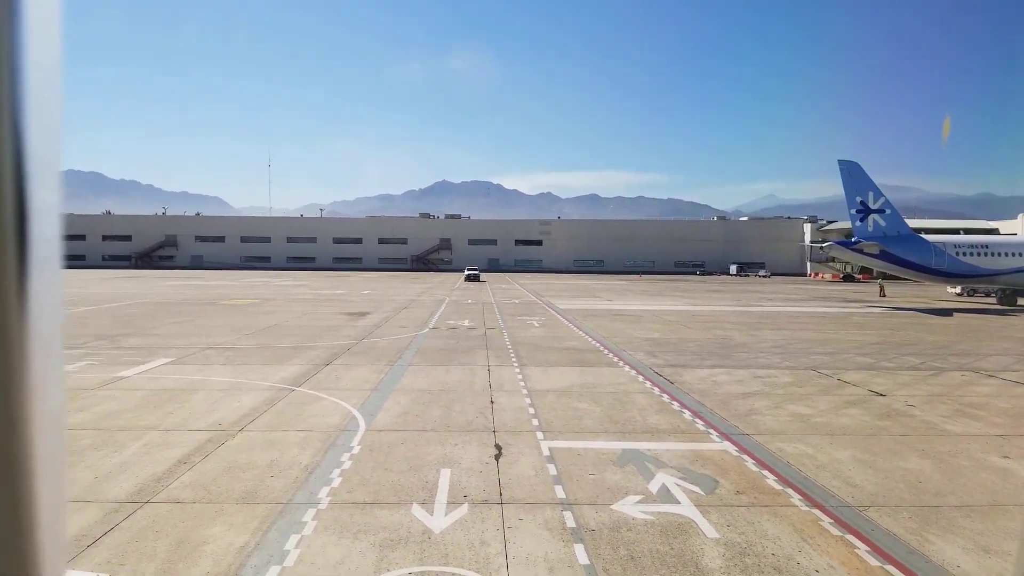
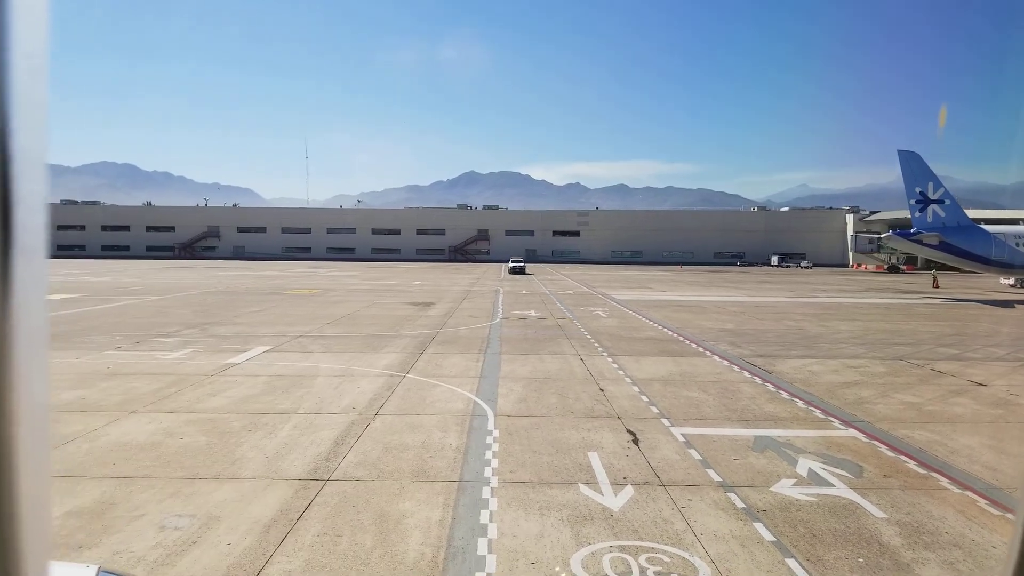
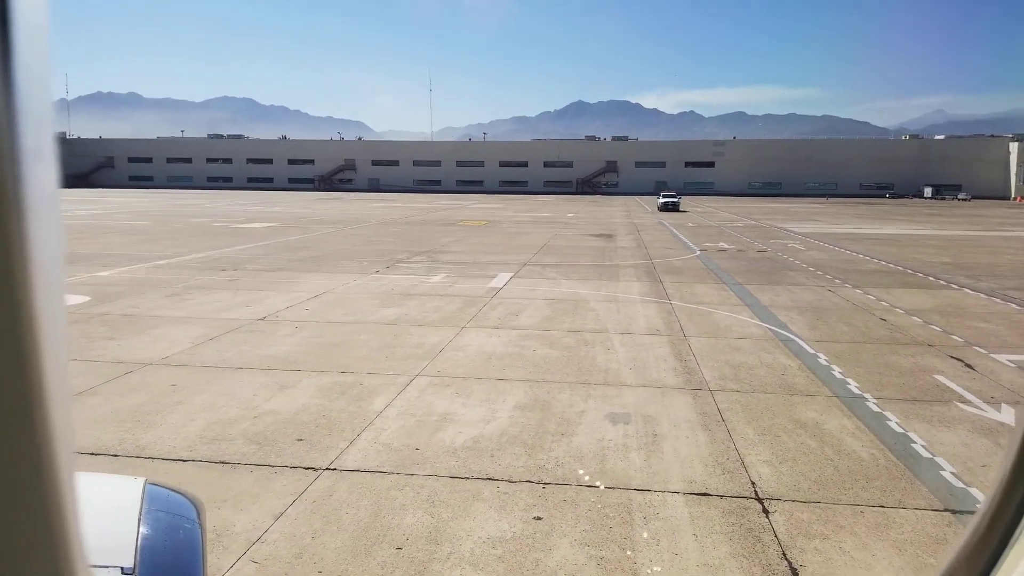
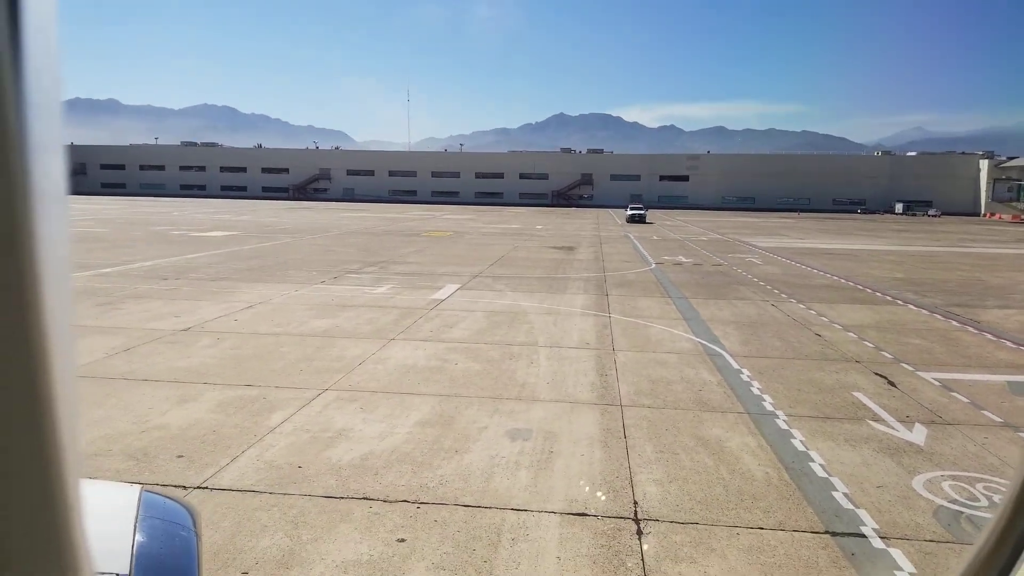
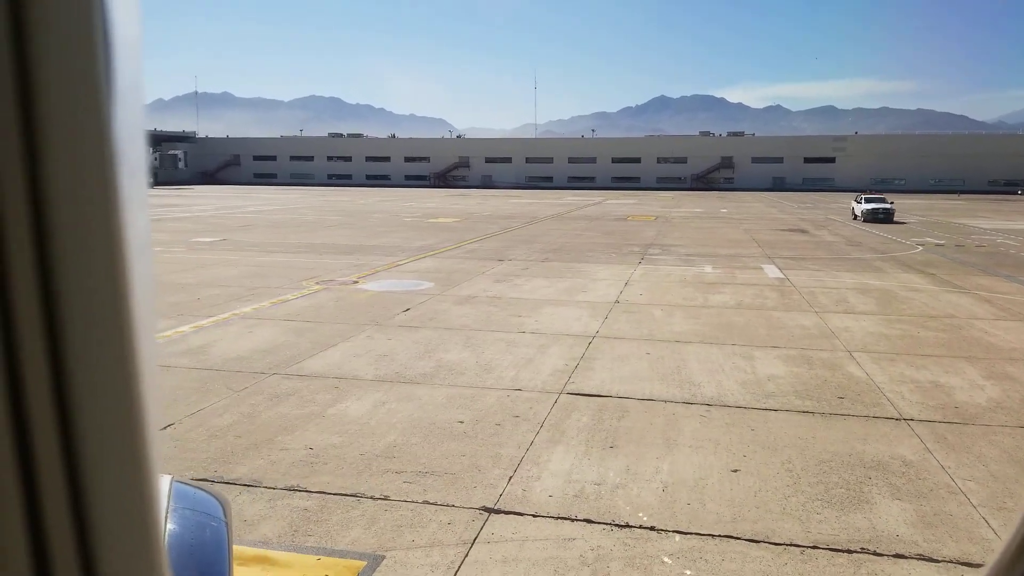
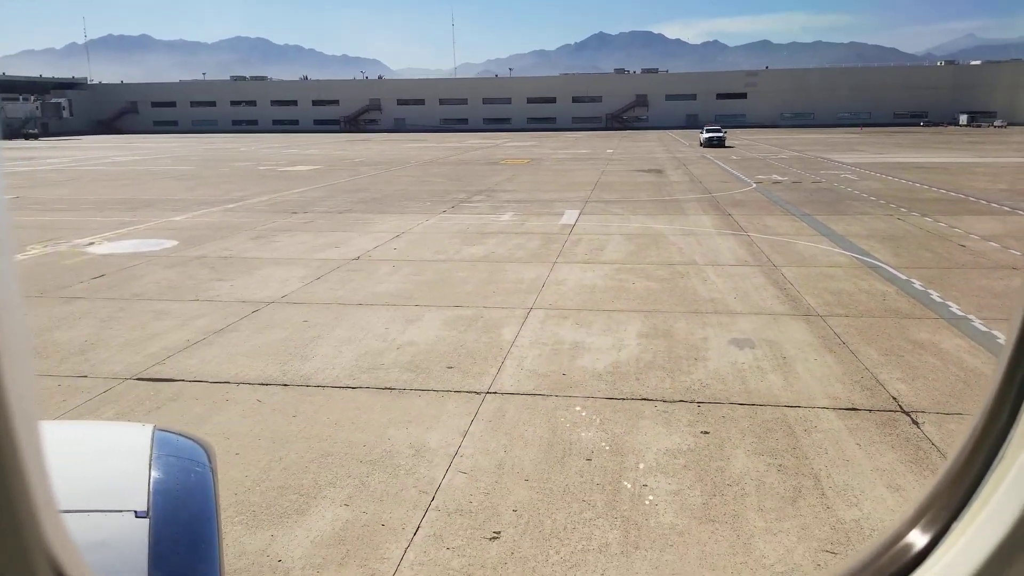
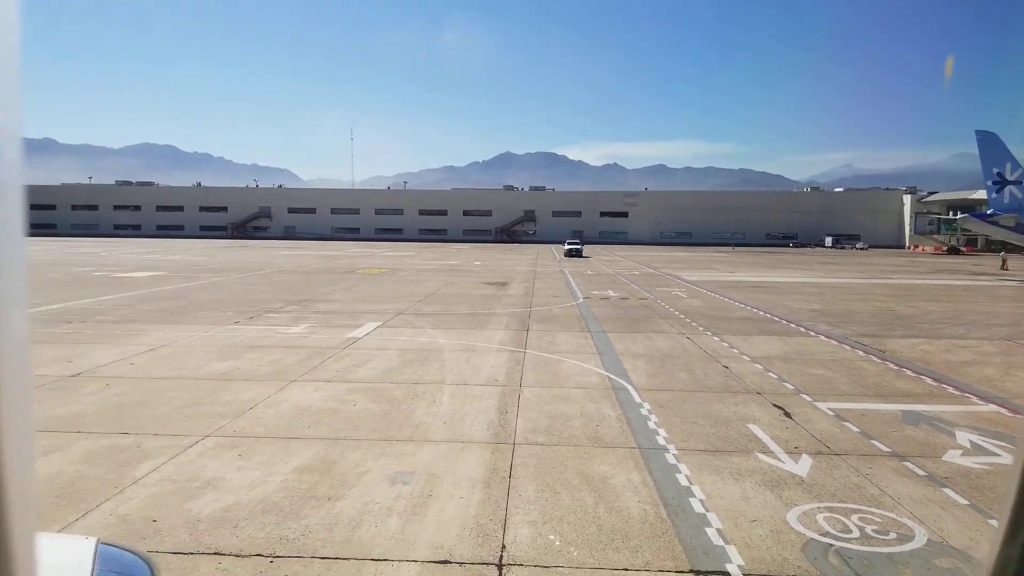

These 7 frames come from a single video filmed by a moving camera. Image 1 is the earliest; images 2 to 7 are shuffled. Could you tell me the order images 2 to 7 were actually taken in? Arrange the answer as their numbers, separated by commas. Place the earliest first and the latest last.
2, 7, 4, 3, 6, 5
